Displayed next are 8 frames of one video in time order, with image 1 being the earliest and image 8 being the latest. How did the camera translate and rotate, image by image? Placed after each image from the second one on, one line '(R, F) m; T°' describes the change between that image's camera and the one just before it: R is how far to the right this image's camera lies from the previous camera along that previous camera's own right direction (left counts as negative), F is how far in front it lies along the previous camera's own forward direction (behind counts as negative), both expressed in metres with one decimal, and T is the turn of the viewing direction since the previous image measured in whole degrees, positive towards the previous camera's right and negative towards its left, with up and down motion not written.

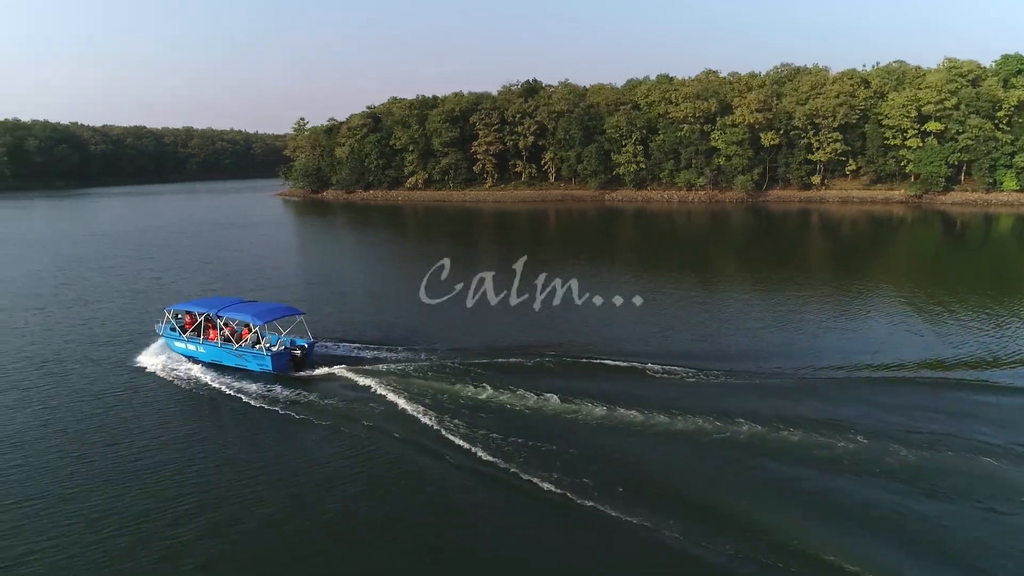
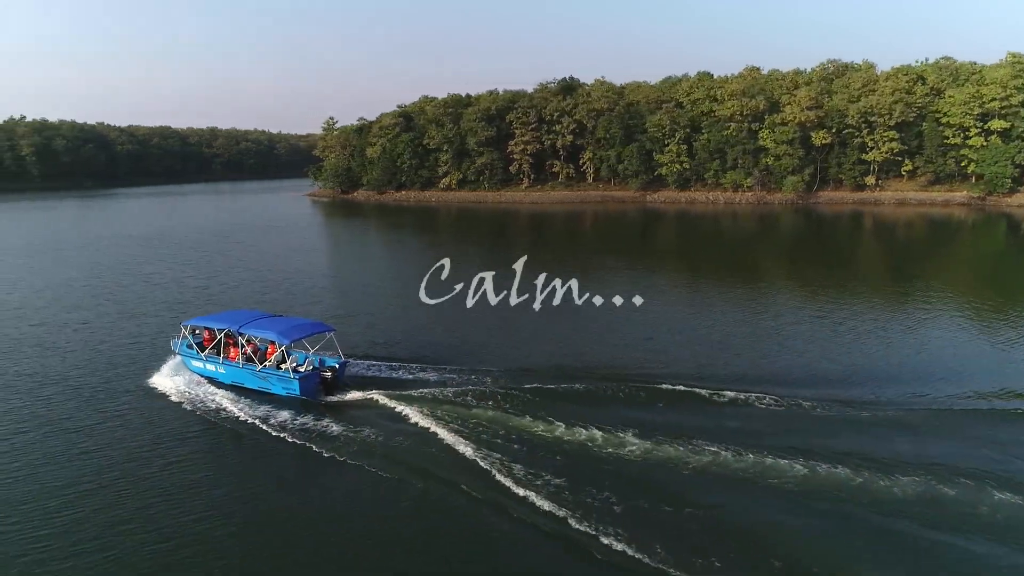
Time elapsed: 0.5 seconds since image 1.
(-1.6, +1.8) m; -1°
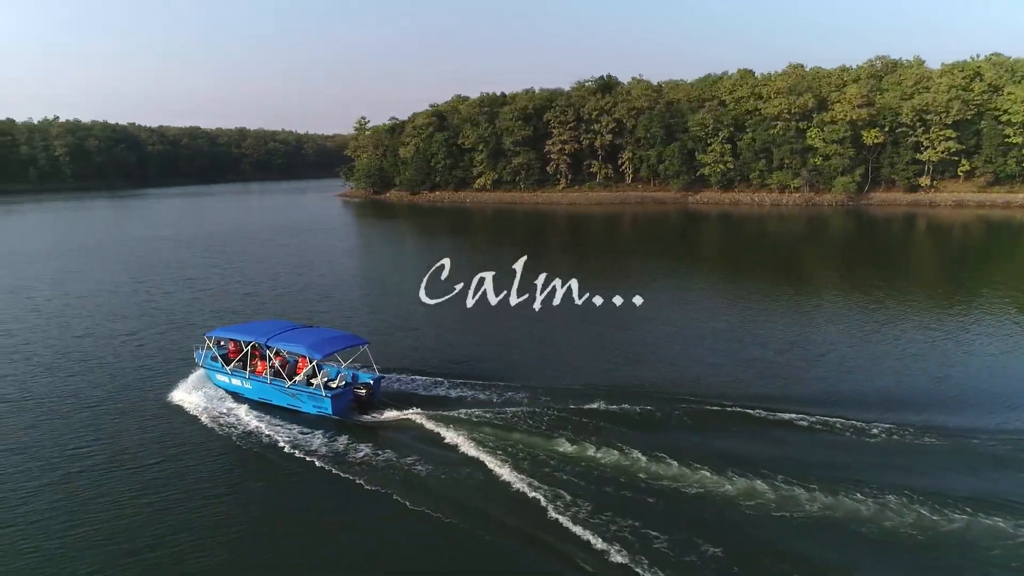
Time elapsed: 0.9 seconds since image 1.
(-1.2, +1.3) m; -2°
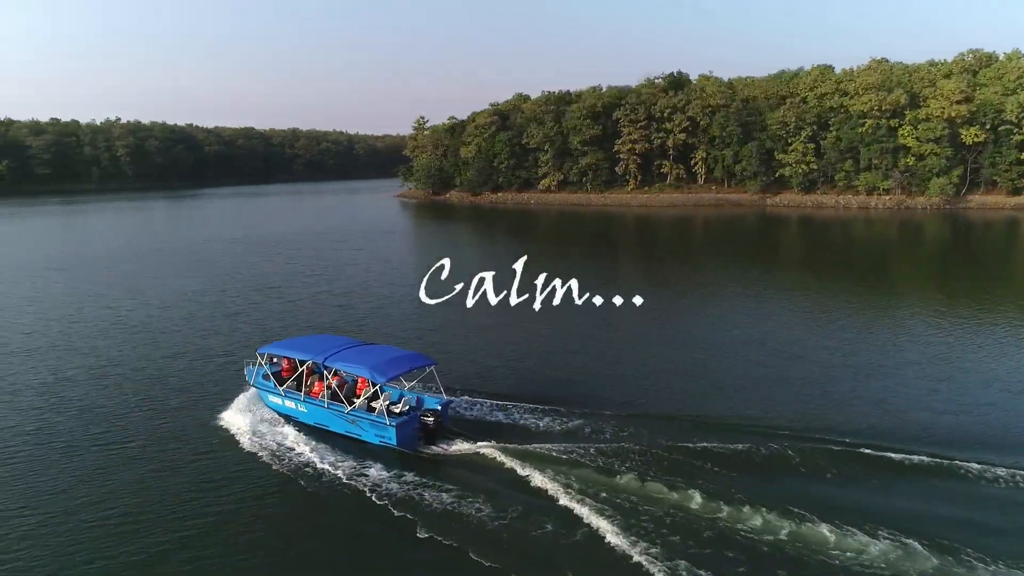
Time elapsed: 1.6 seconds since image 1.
(-1.9, +1.7) m; -3°
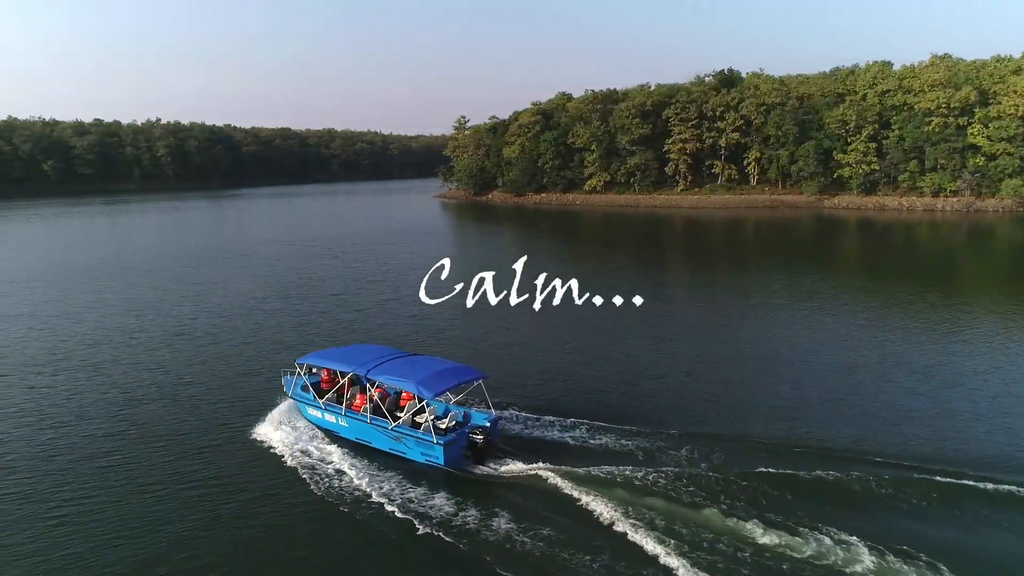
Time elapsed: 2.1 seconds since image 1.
(-1.3, +1.0) m; -2°
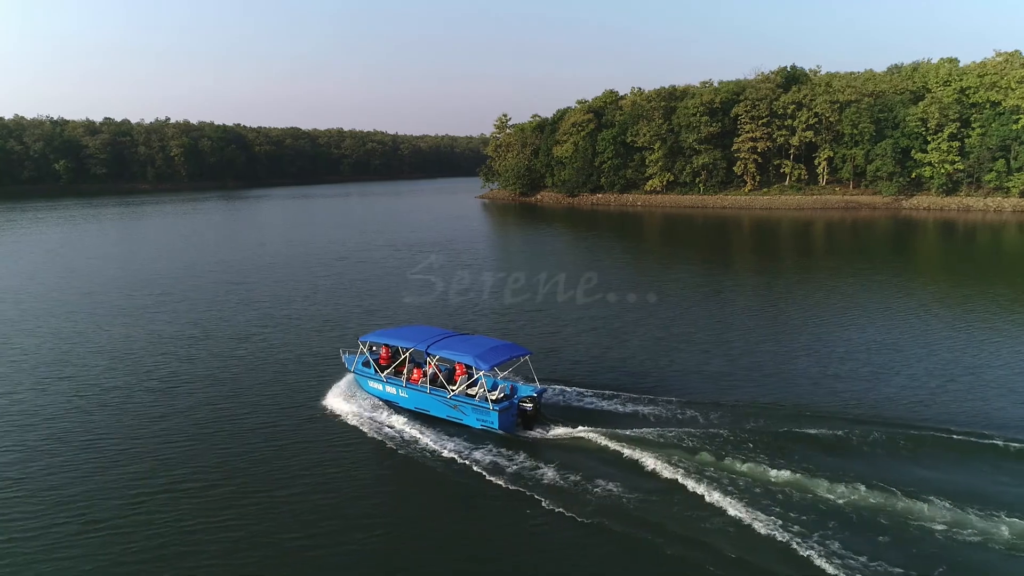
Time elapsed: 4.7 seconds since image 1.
(-4.8, +1.9) m; +1°
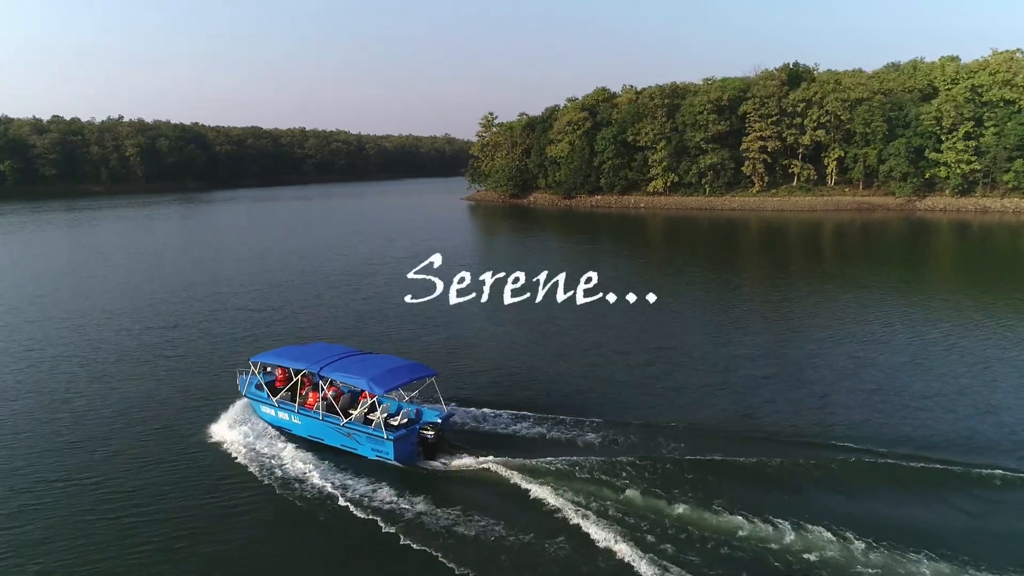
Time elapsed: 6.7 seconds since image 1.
(-2.5, +3.0) m; +3°
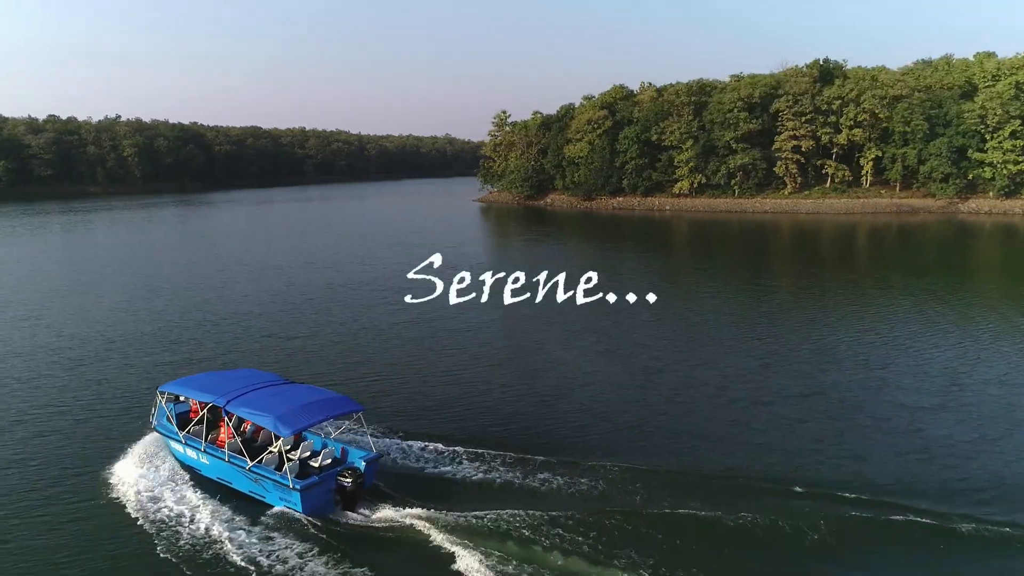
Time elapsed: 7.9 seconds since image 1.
(-1.5, +2.3) m; 0°
